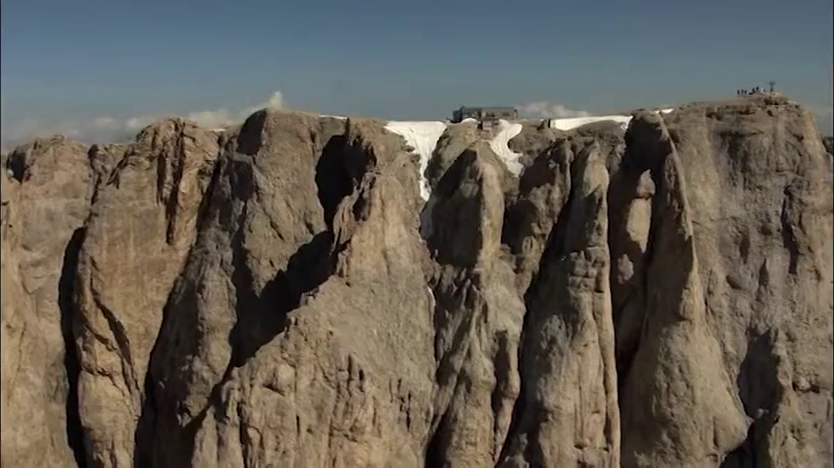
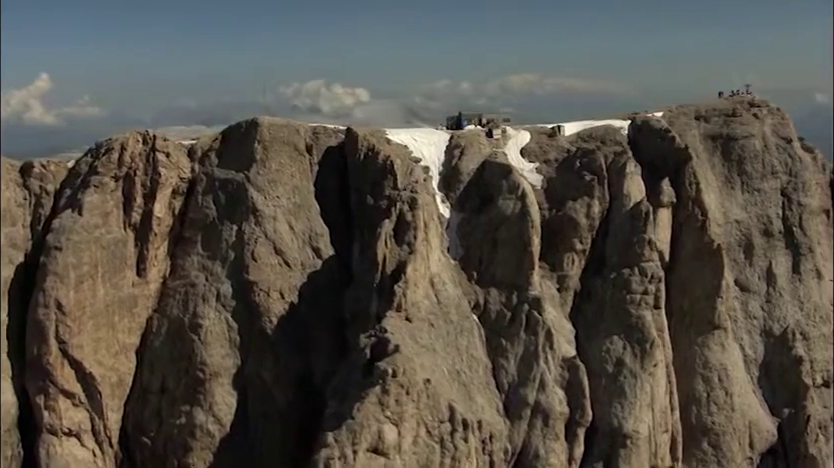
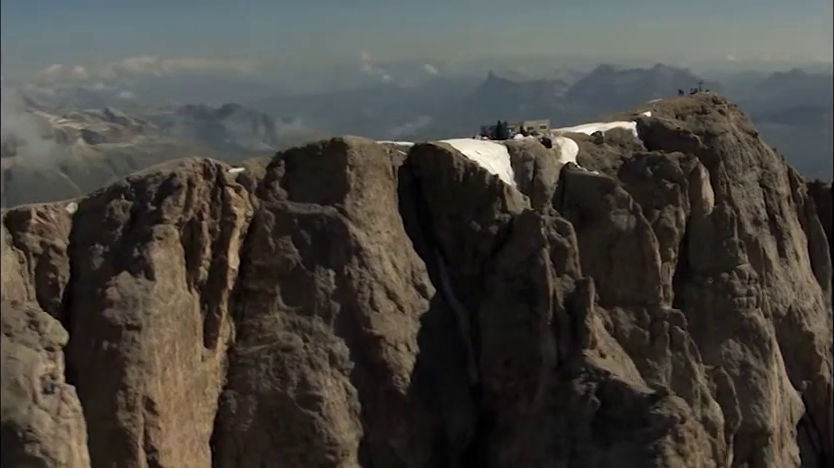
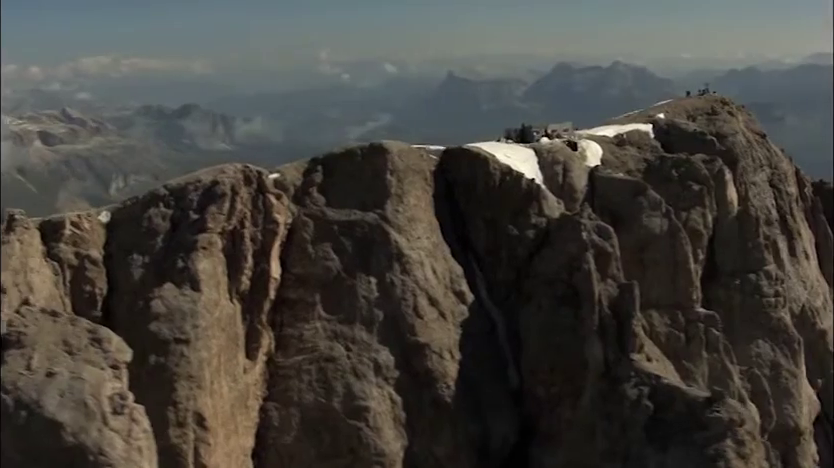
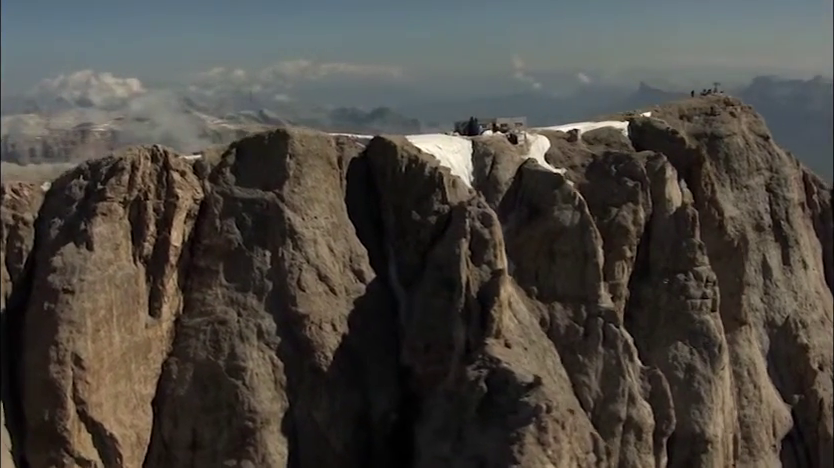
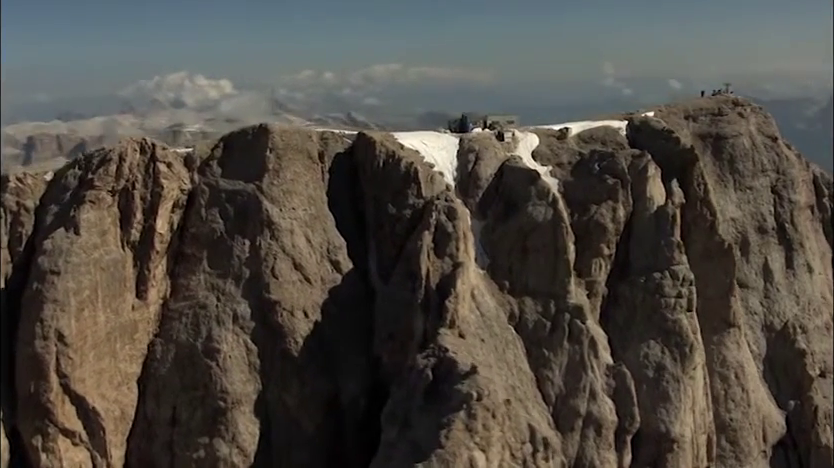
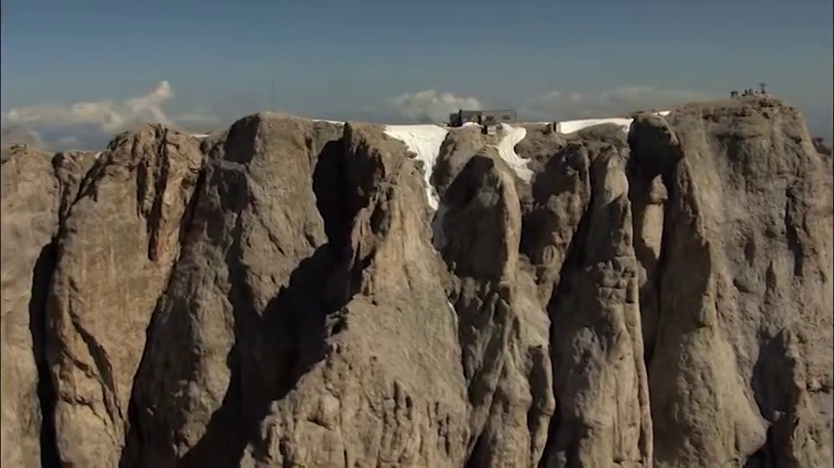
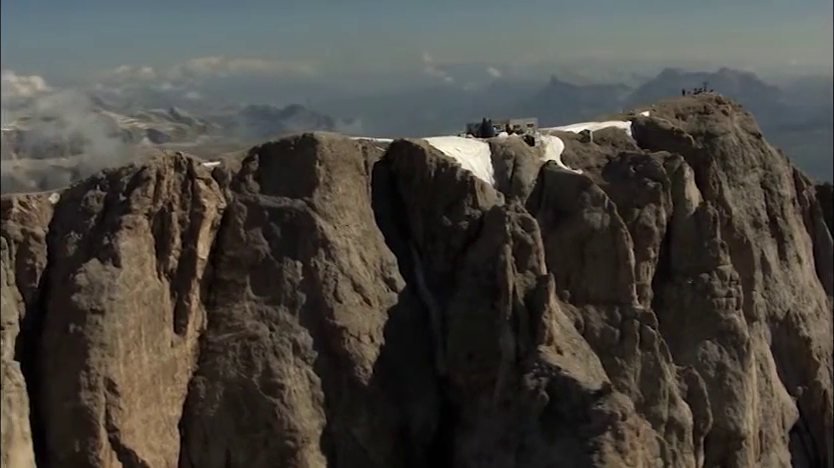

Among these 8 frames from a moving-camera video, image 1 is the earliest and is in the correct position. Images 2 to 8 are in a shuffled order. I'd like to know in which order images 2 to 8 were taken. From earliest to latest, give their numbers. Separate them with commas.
7, 2, 6, 5, 8, 3, 4
